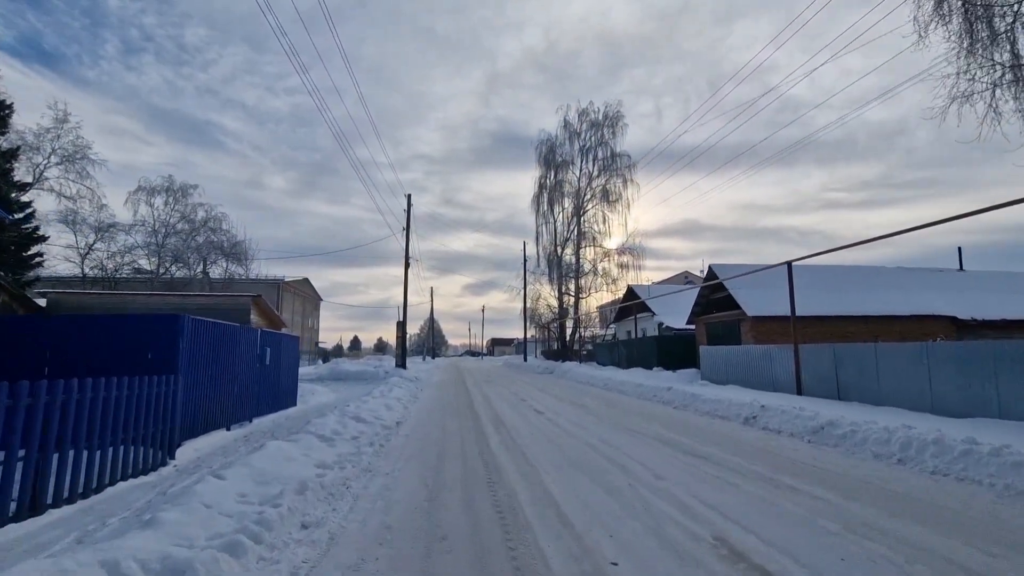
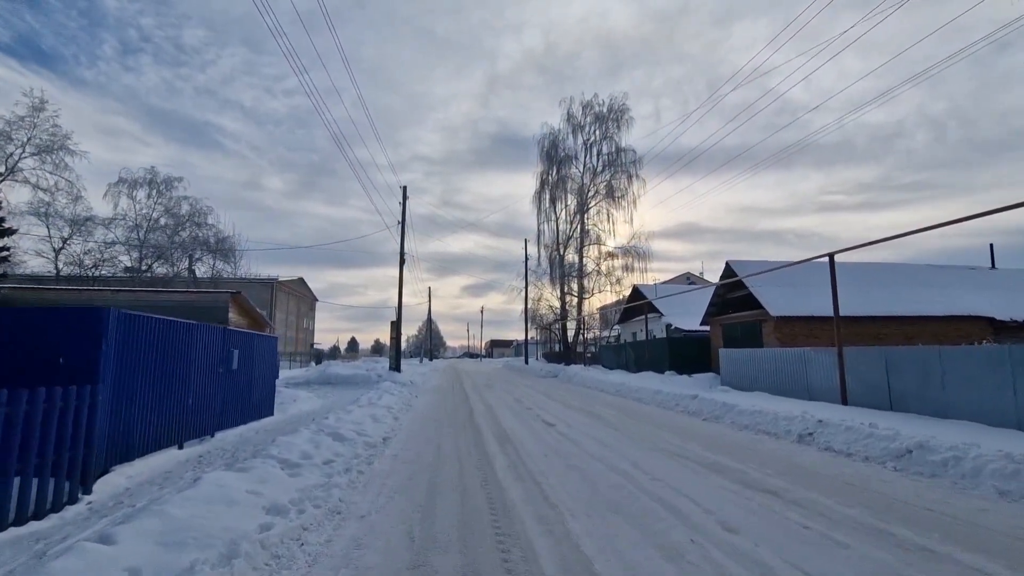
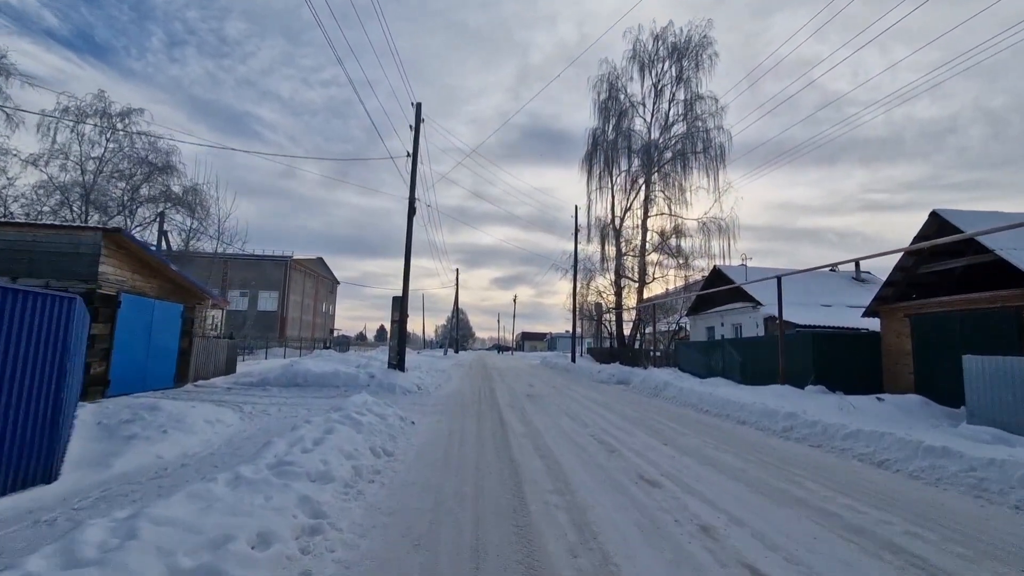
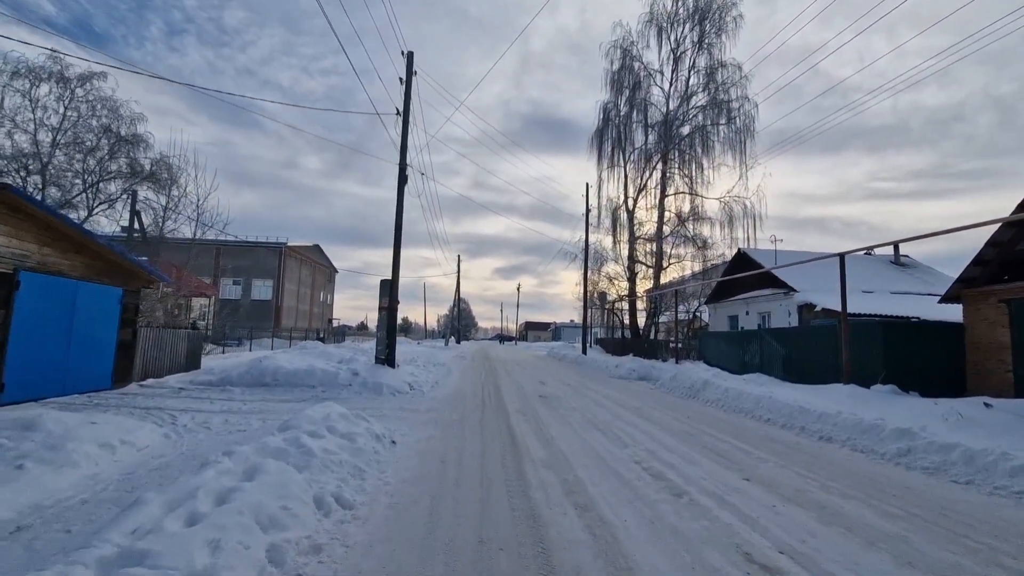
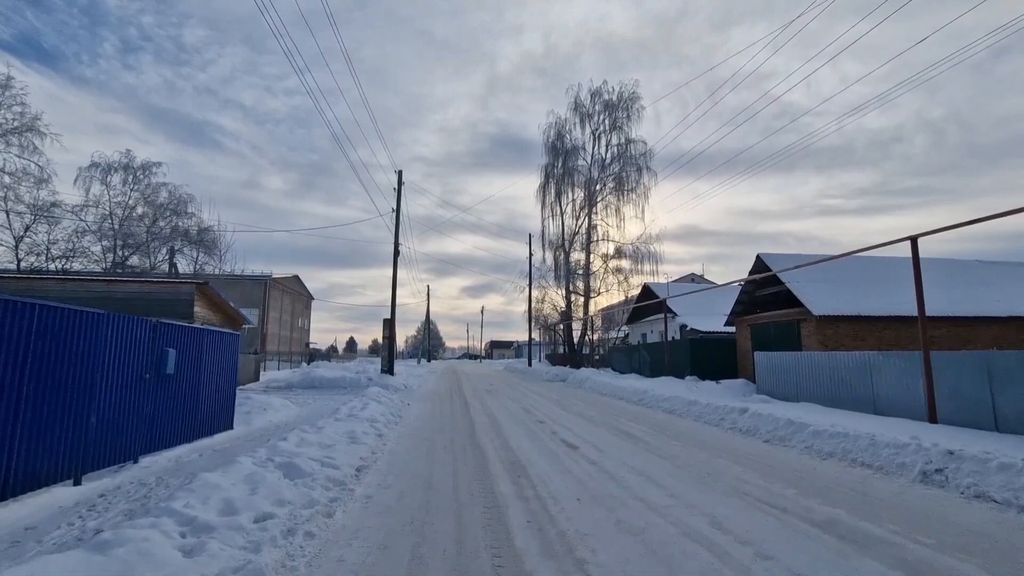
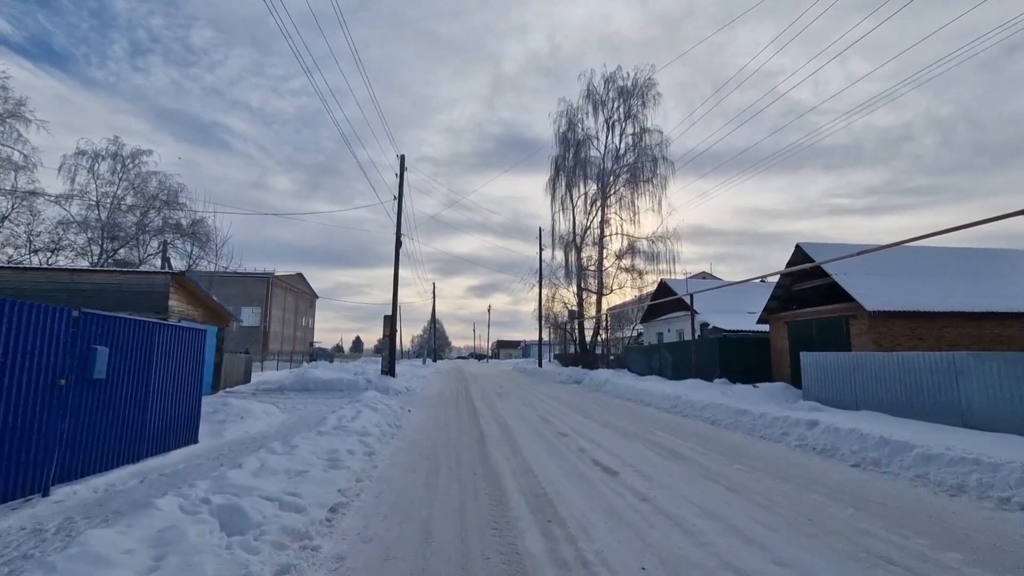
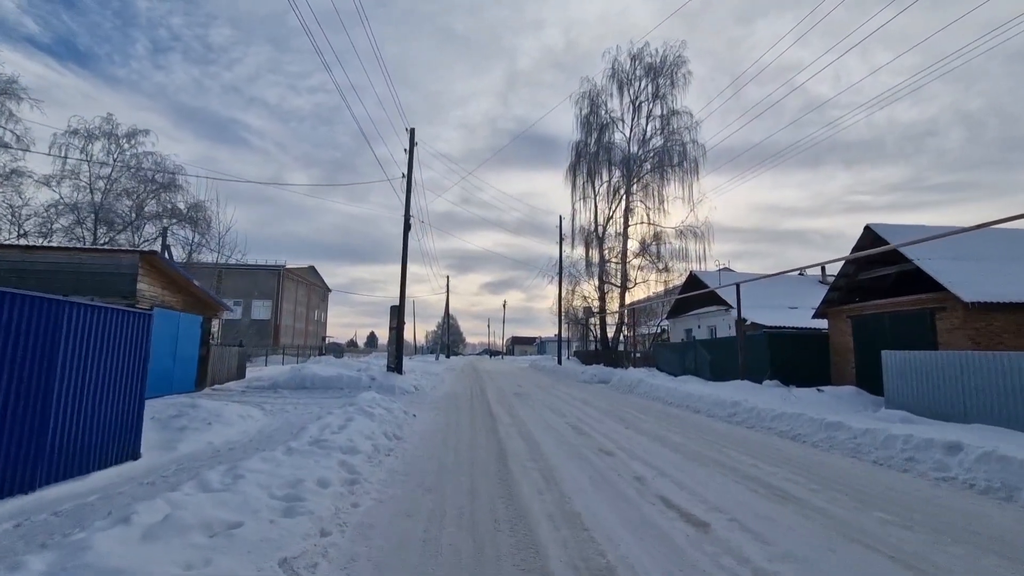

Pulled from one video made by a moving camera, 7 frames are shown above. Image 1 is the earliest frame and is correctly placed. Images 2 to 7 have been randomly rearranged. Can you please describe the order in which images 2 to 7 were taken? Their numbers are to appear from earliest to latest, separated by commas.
2, 5, 6, 7, 3, 4
